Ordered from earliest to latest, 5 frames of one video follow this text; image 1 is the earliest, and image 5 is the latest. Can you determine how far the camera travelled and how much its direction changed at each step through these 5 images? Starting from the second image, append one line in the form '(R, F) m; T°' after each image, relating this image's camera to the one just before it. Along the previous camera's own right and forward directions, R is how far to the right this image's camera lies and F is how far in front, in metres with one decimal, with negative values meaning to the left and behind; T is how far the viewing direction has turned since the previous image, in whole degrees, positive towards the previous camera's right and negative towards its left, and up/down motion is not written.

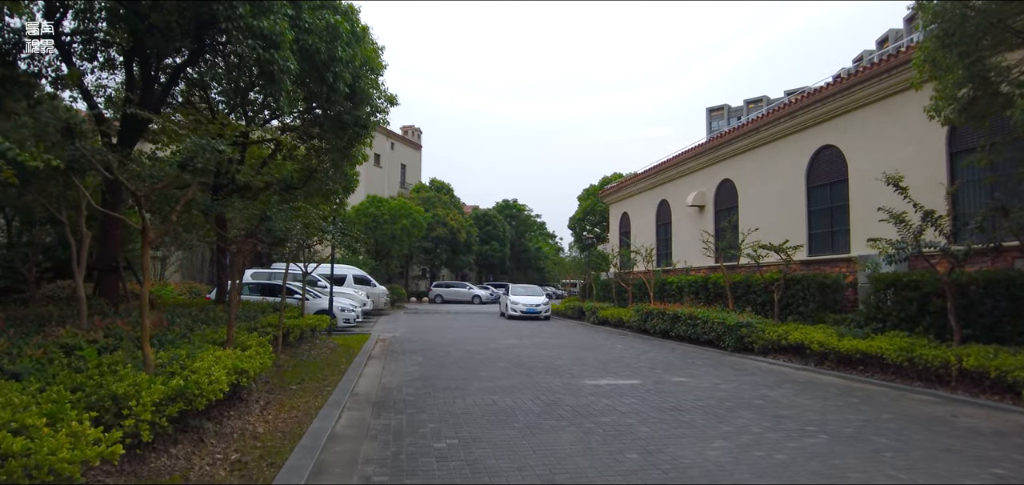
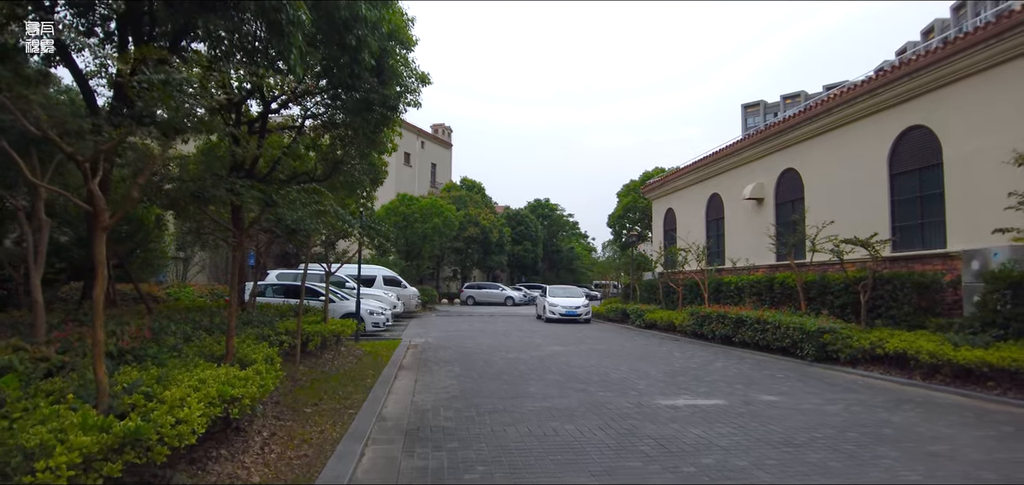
(-0.3, +1.5) m; -2°
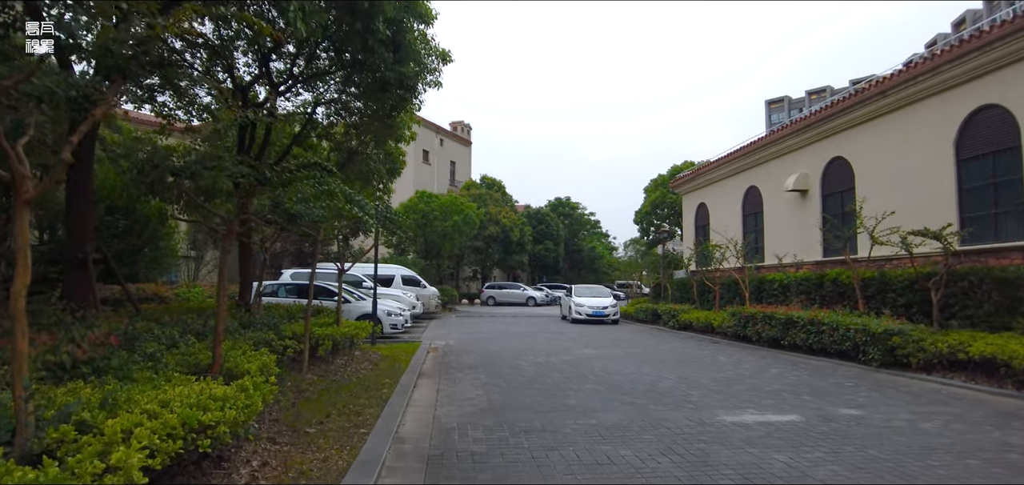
(-0.2, +1.1) m; -2°
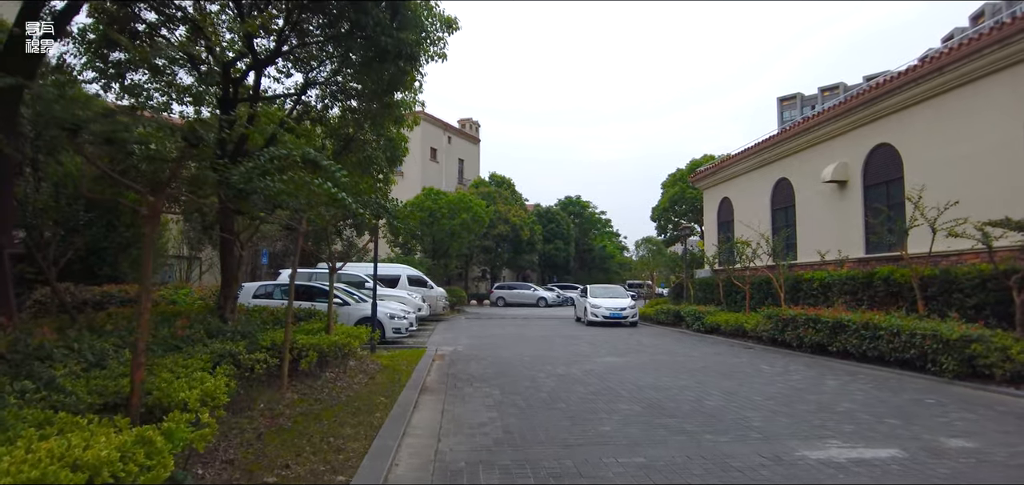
(-0.1, +1.4) m; -1°
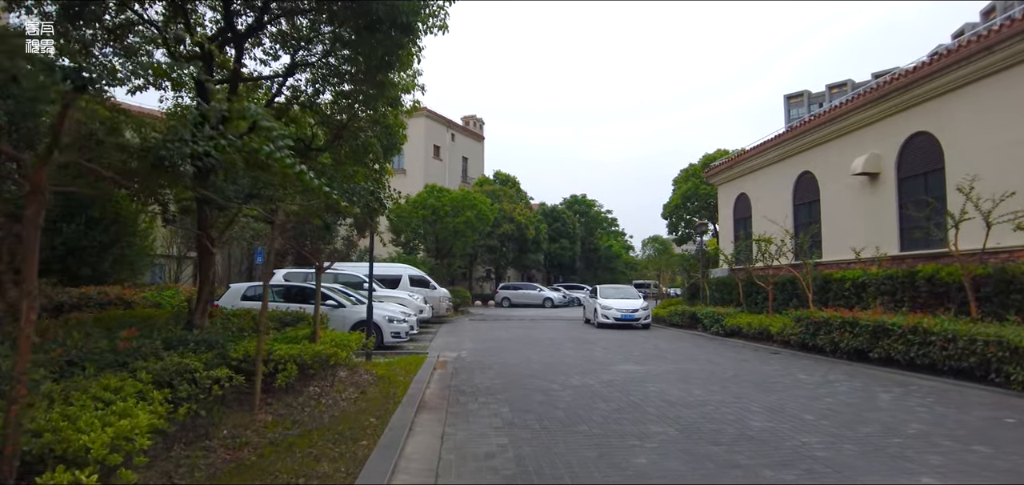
(-0.1, +1.1) m; 0°
